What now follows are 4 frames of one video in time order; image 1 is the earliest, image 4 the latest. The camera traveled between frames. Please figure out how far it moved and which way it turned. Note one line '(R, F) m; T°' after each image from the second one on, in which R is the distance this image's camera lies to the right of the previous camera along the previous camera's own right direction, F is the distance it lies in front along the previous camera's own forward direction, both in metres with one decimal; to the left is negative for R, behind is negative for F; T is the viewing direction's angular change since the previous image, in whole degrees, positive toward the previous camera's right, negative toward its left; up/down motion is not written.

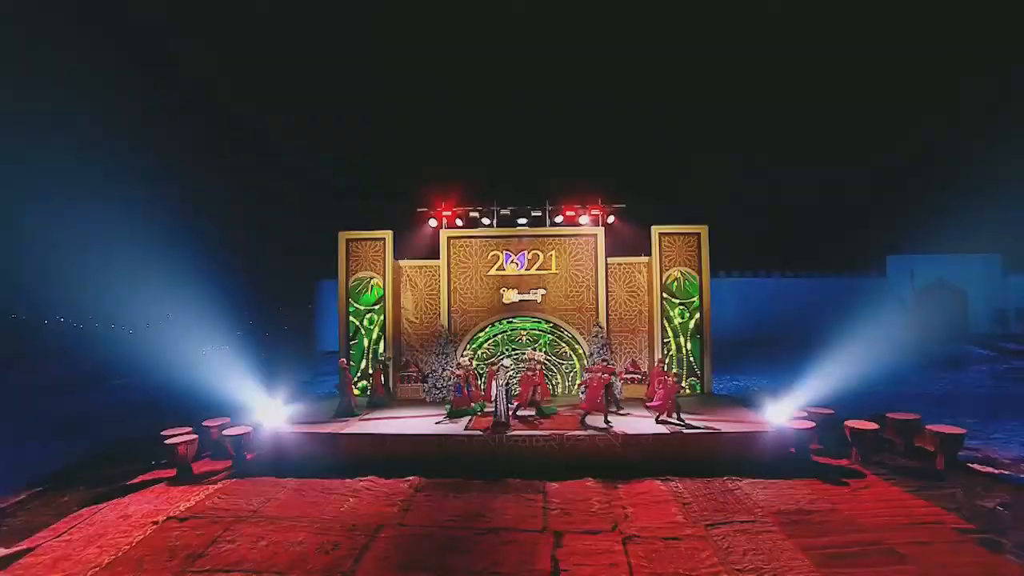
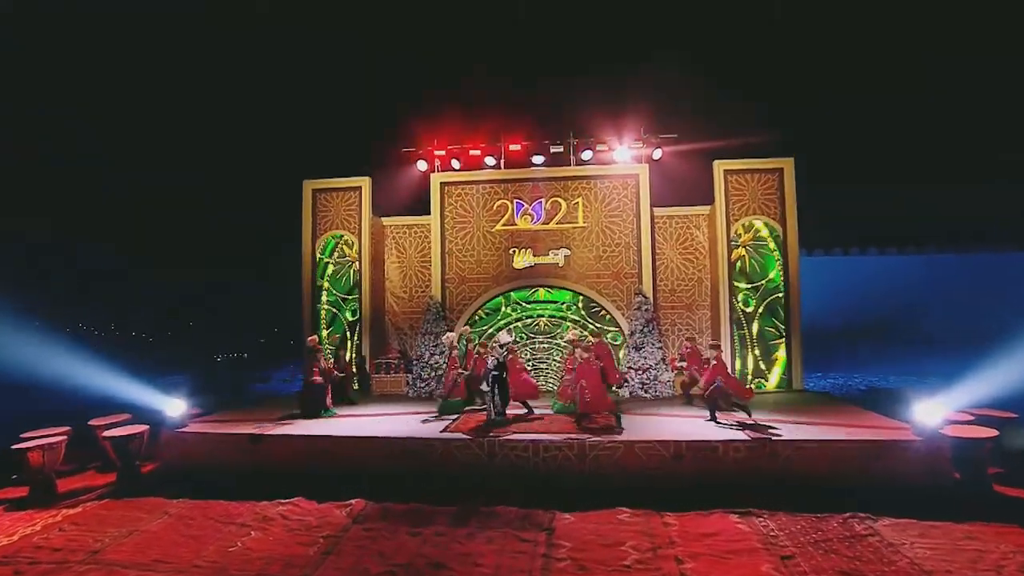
(+0.6, +3.1) m; -5°
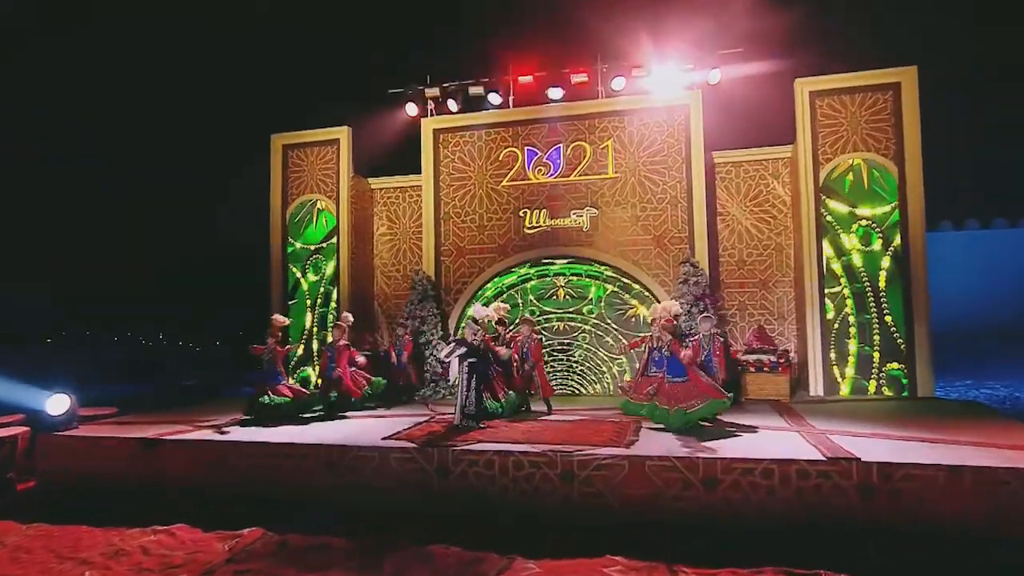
(+1.0, +2.1) m; -9°
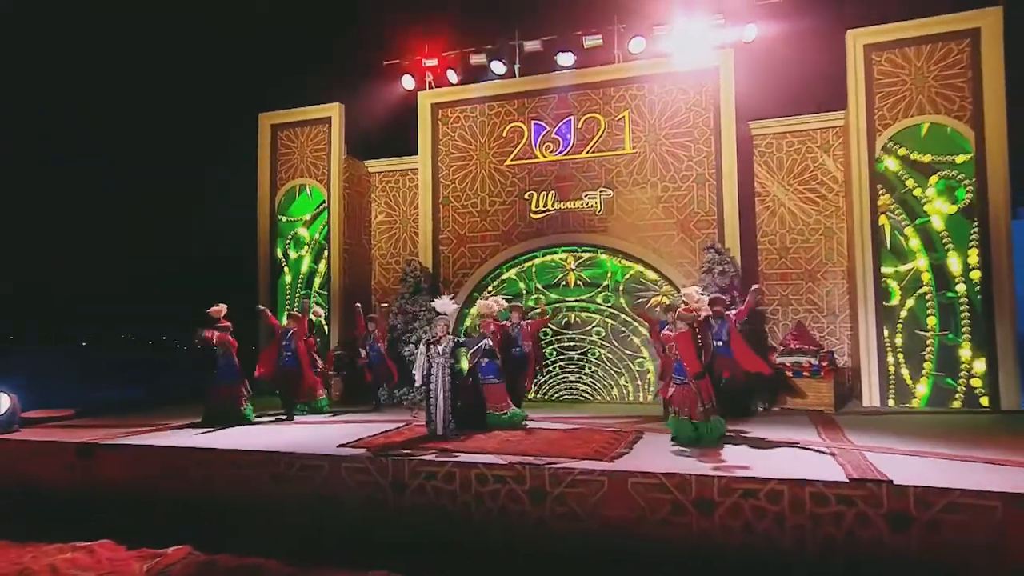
(+0.5, +0.8) m; -5°
